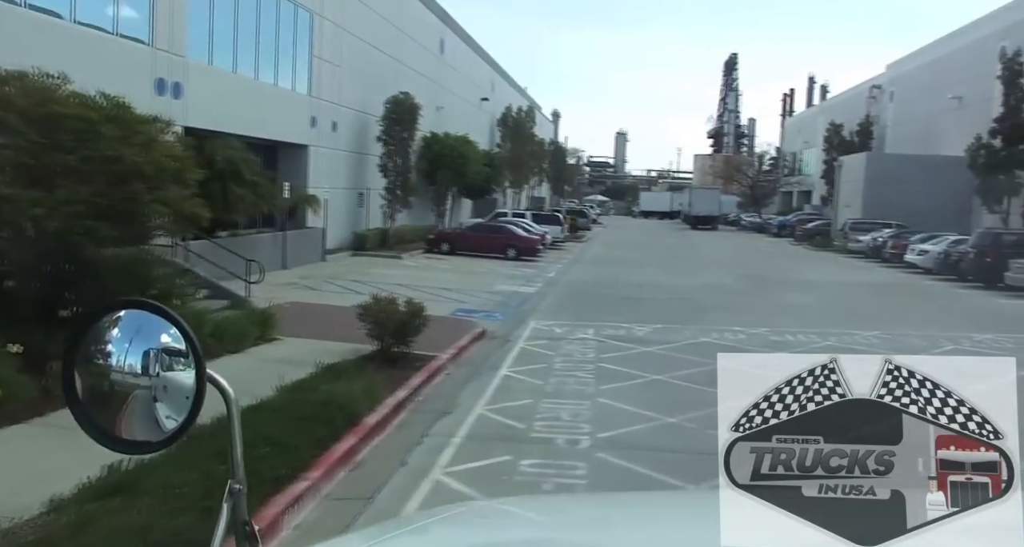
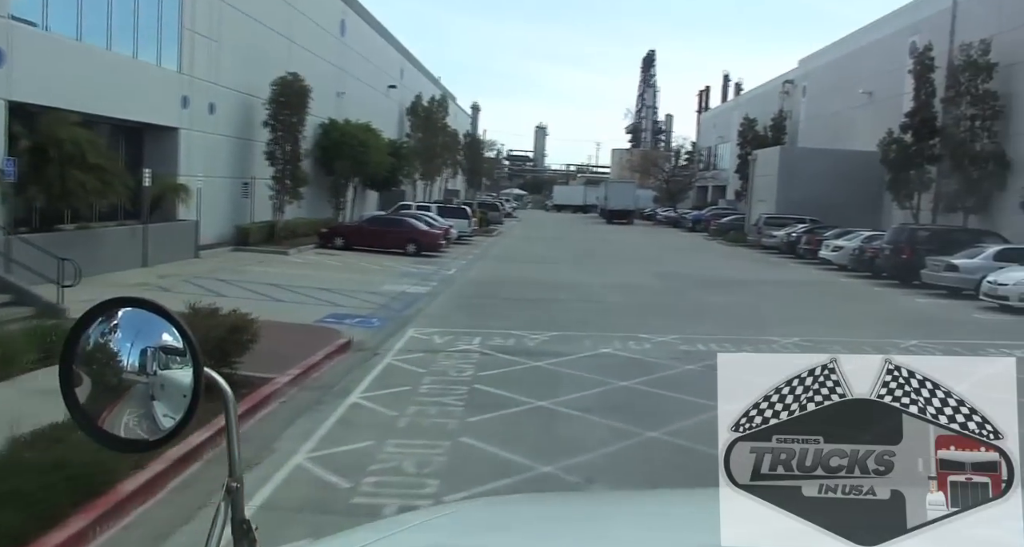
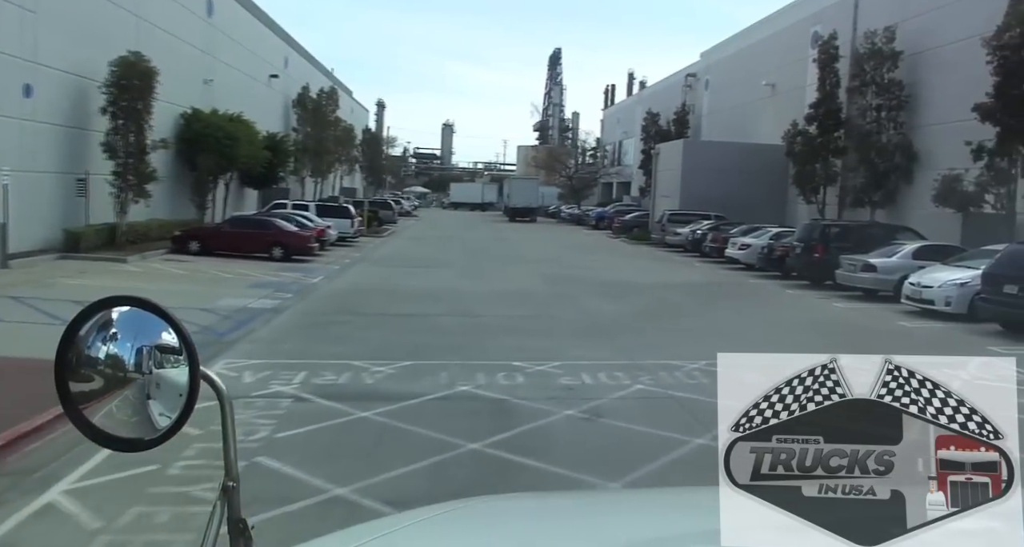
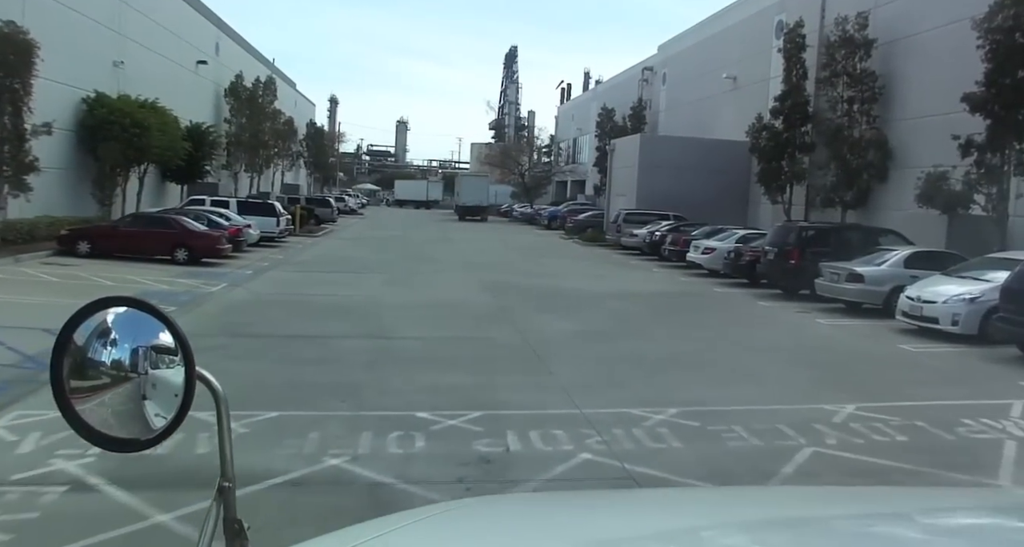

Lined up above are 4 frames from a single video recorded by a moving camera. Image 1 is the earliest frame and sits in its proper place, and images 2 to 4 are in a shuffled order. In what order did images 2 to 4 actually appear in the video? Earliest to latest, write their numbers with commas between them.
2, 3, 4
